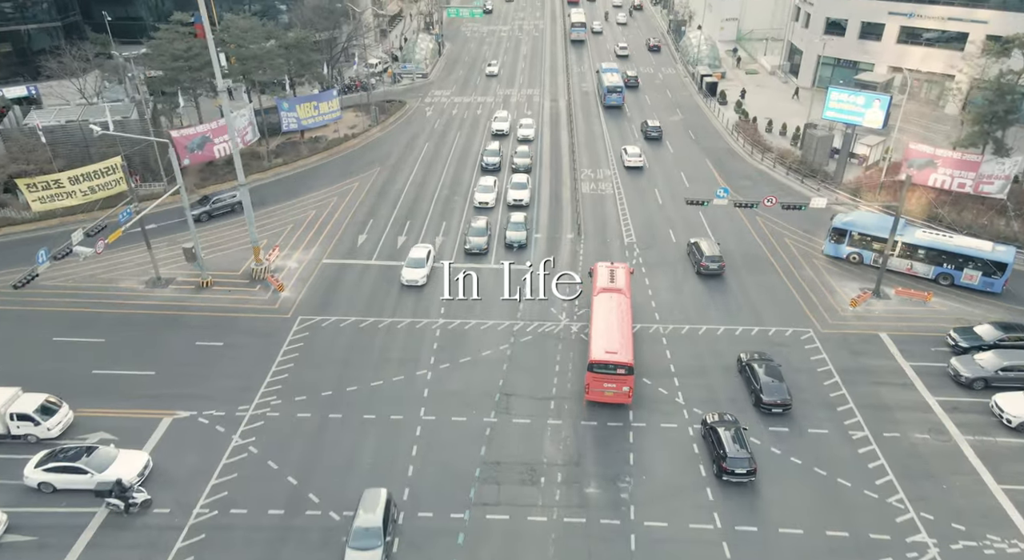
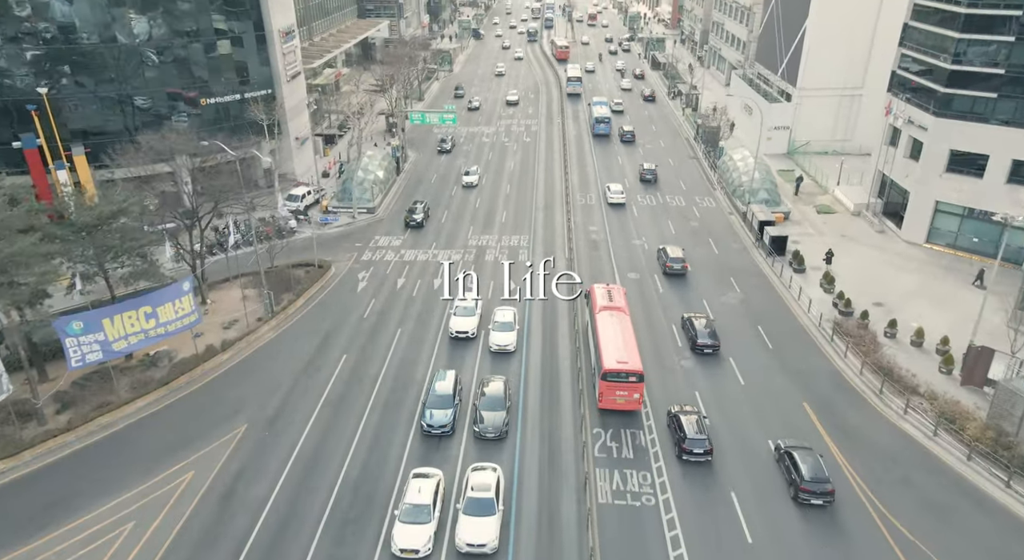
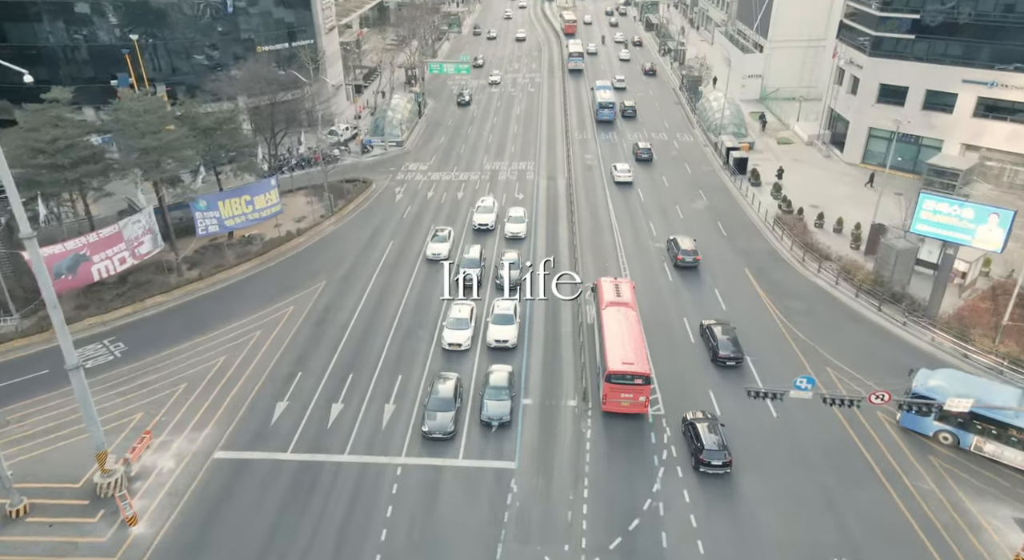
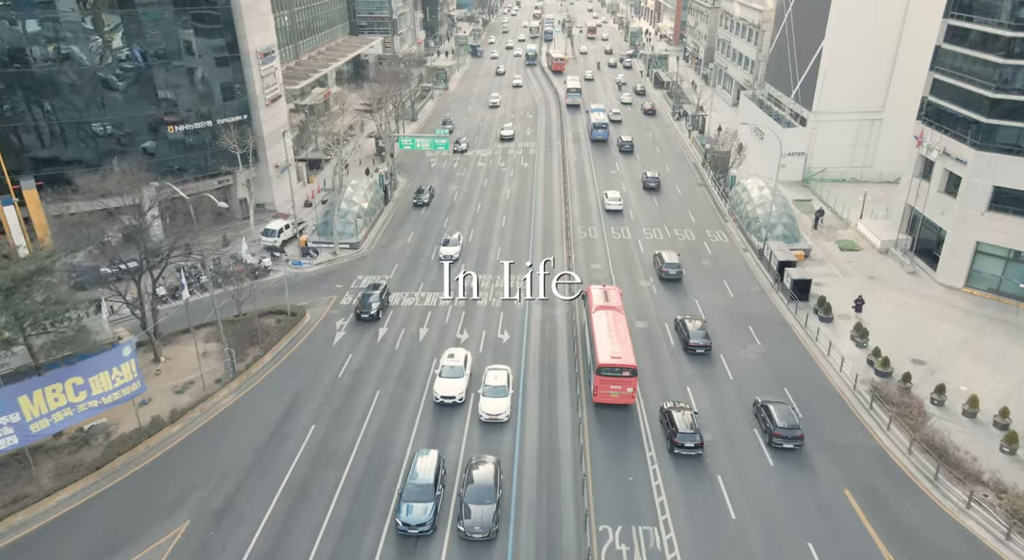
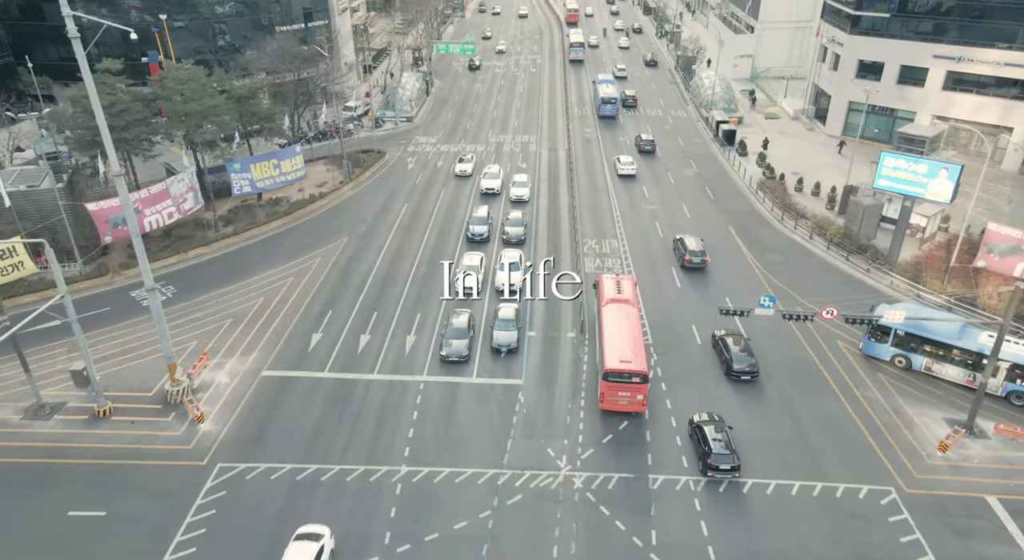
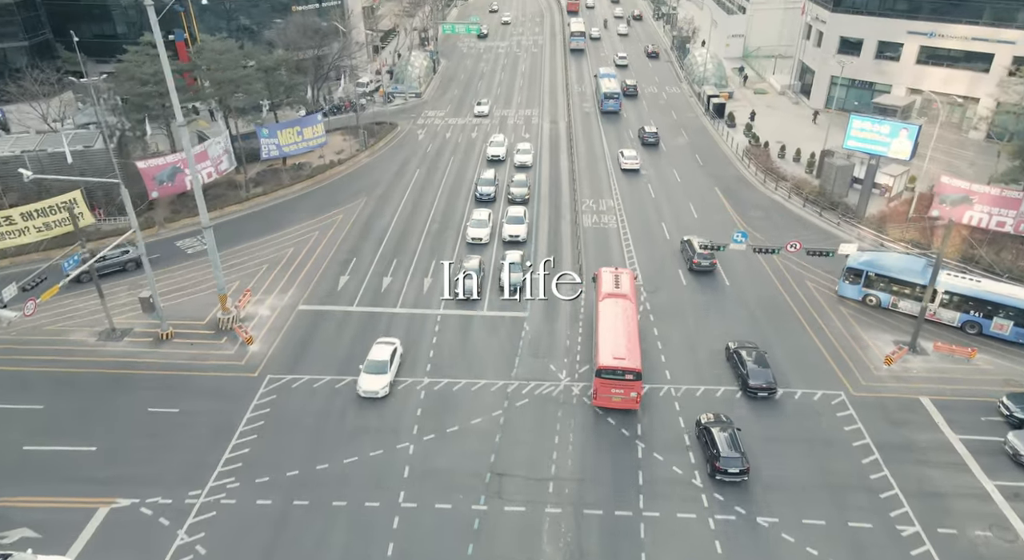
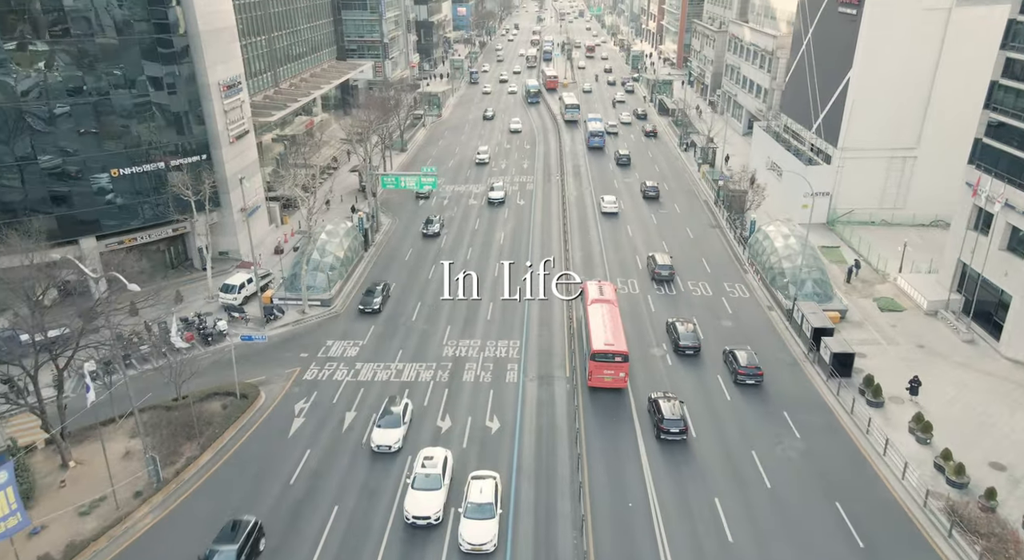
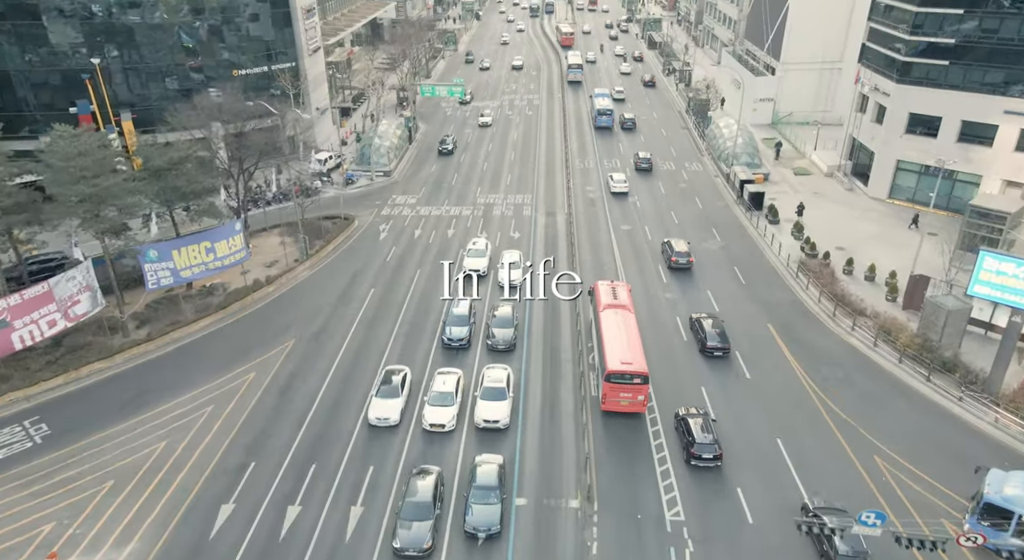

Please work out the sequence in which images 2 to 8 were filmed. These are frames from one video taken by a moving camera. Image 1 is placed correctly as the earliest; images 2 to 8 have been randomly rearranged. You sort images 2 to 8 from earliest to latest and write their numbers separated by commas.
6, 5, 3, 8, 2, 4, 7
